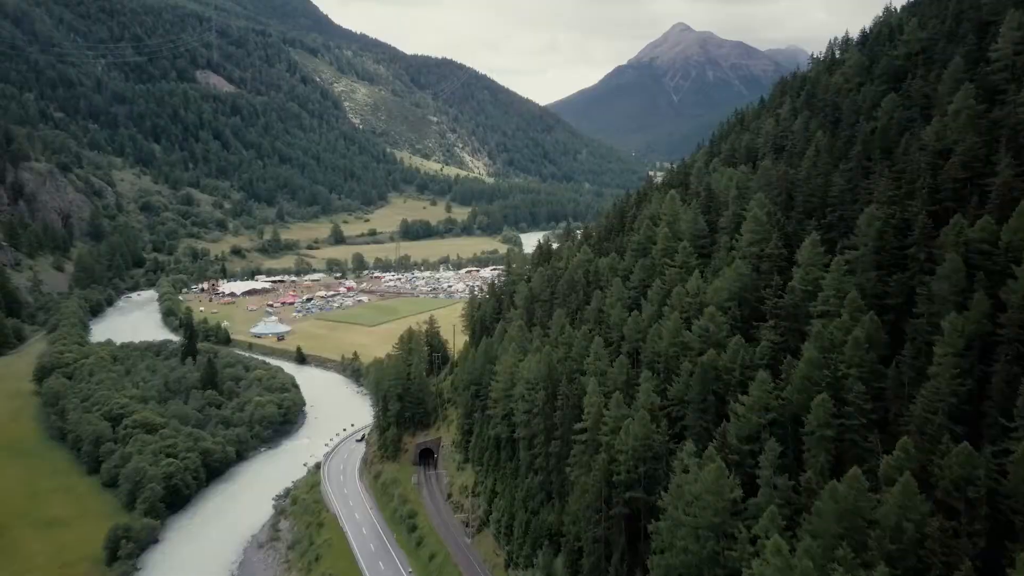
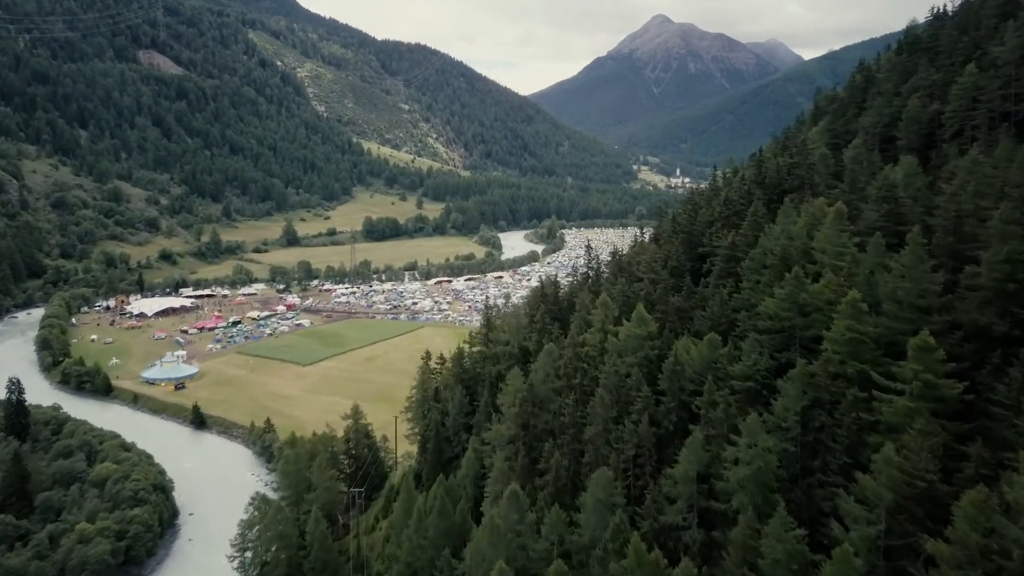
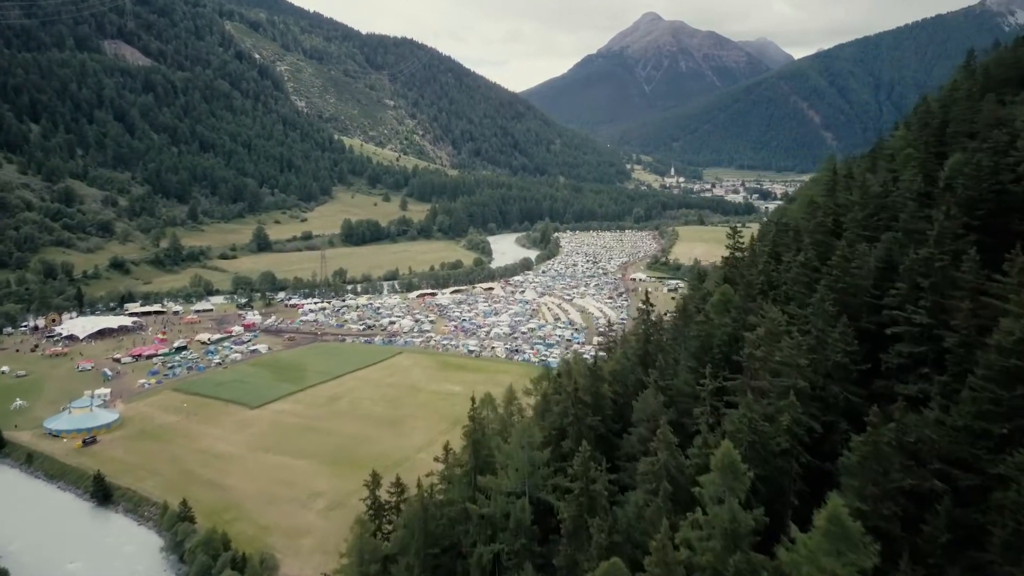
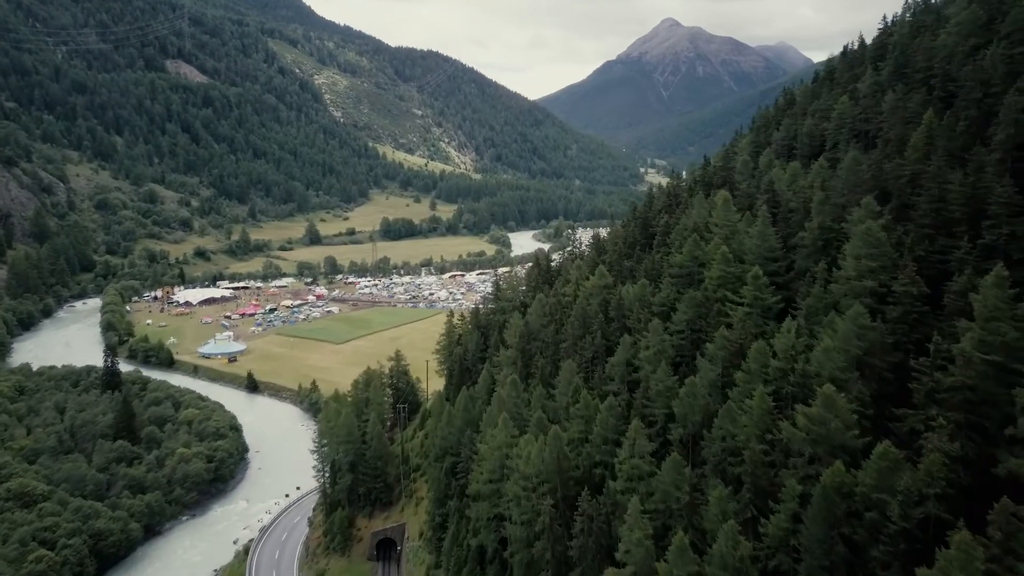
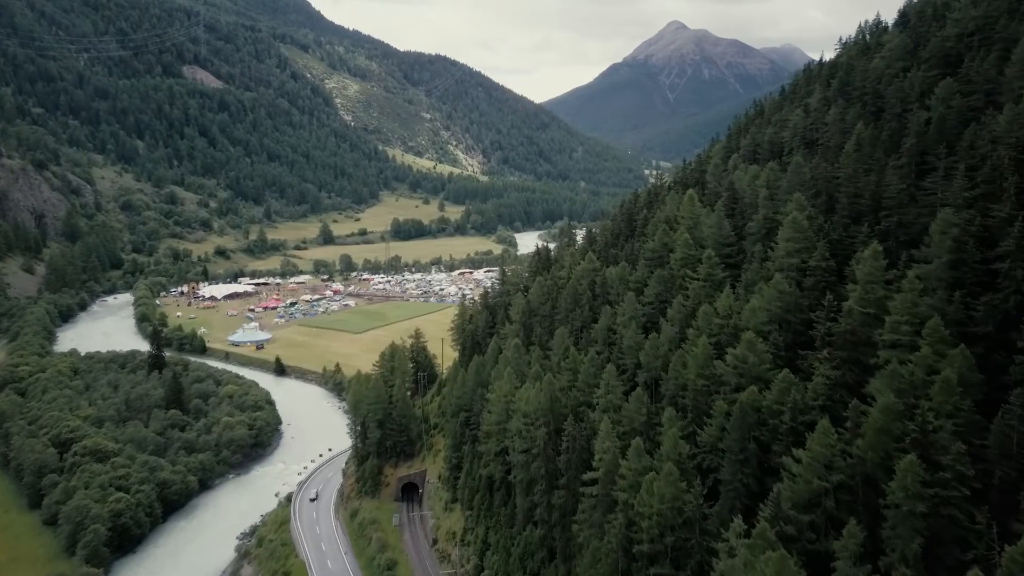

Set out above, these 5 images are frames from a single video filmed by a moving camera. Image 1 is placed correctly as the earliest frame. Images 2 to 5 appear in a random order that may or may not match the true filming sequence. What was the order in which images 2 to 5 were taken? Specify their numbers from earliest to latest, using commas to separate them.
5, 4, 2, 3
